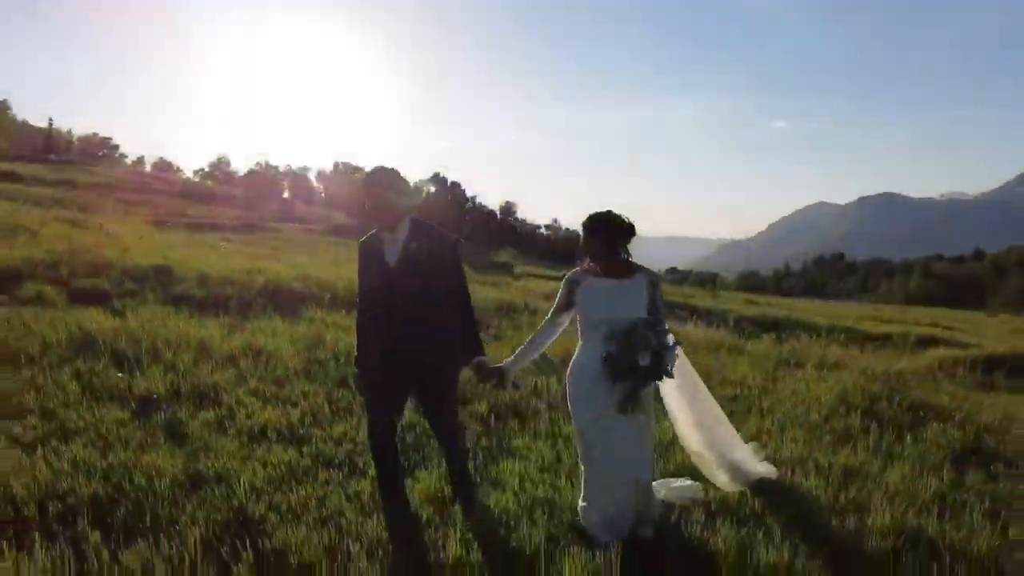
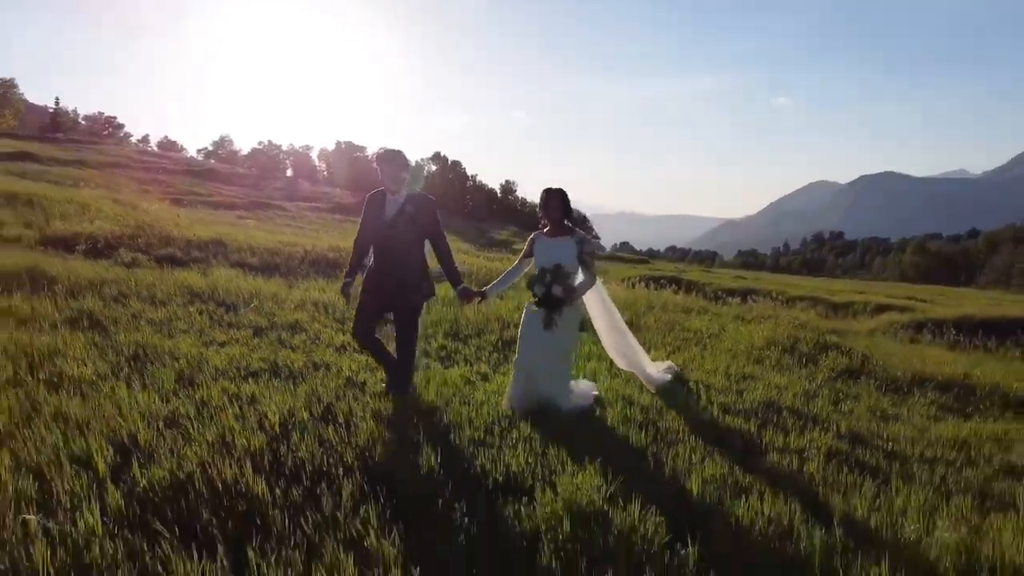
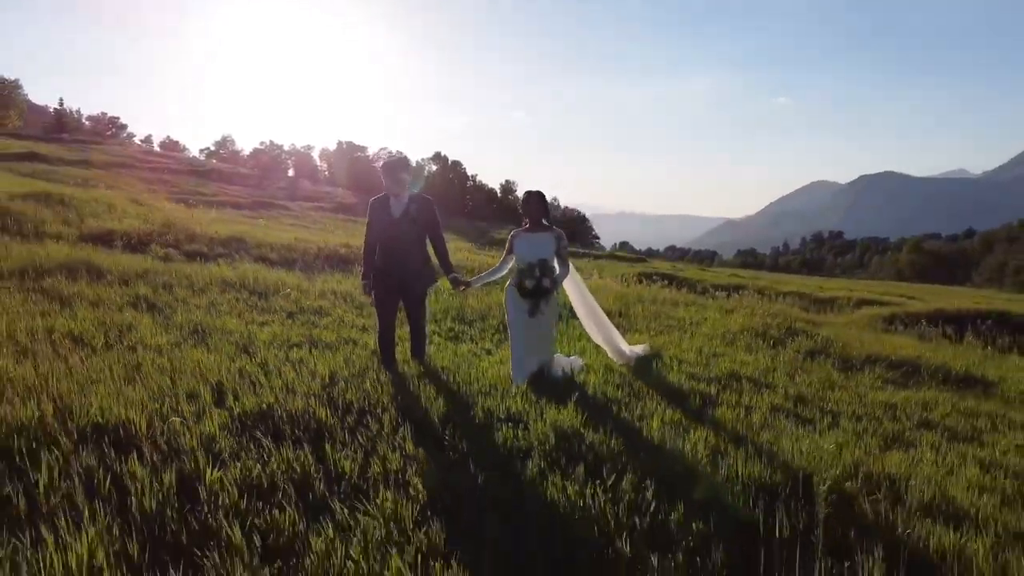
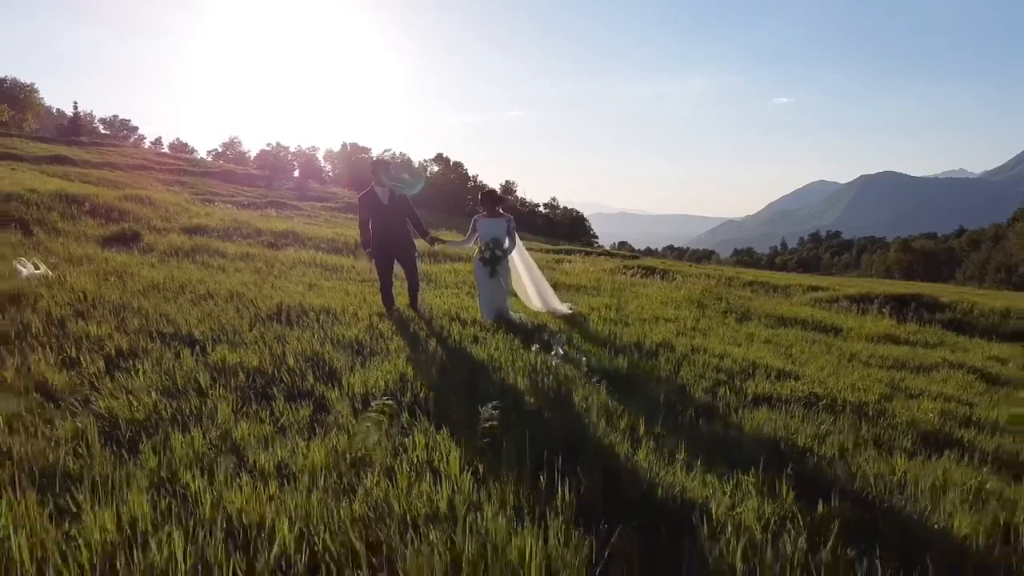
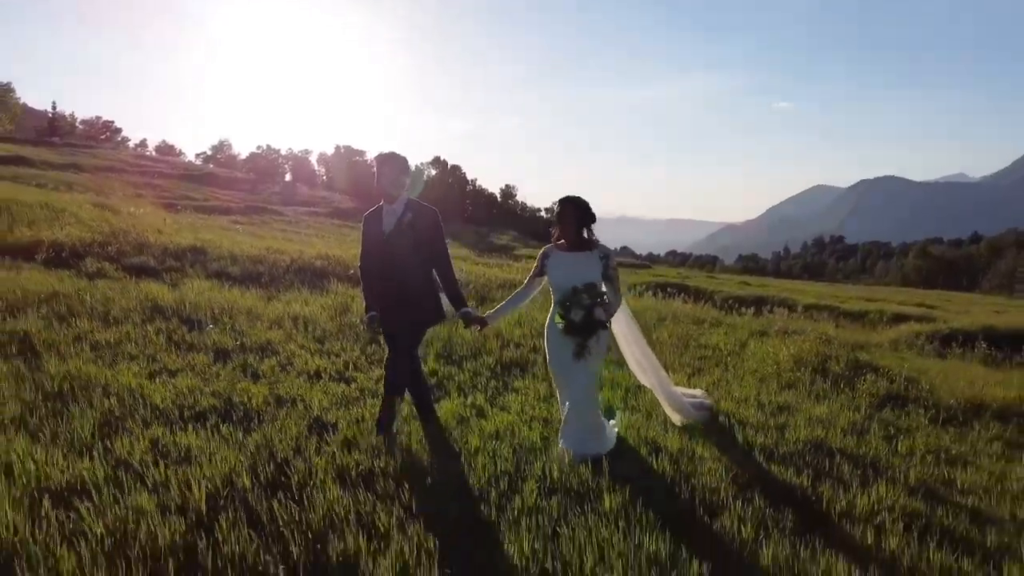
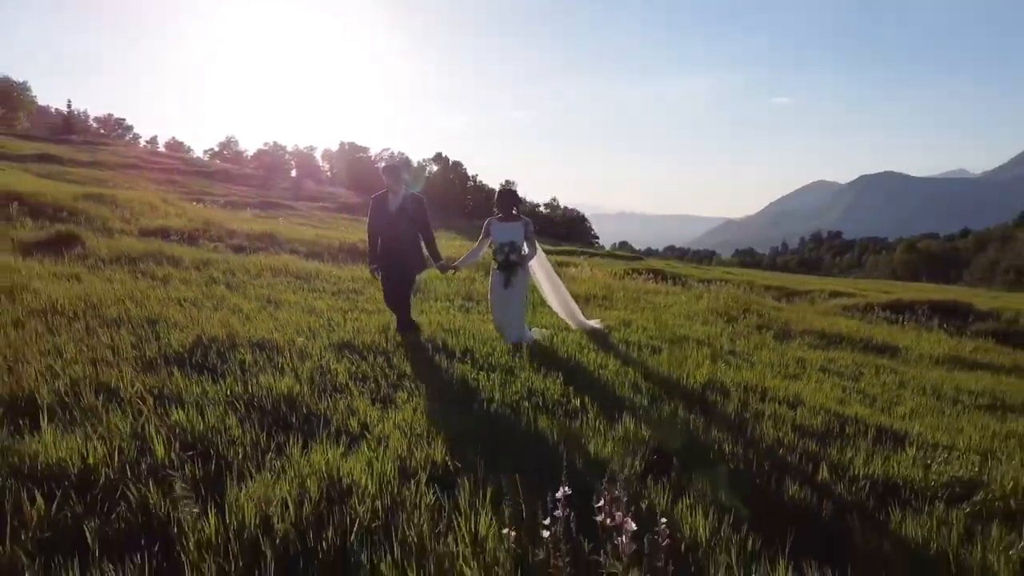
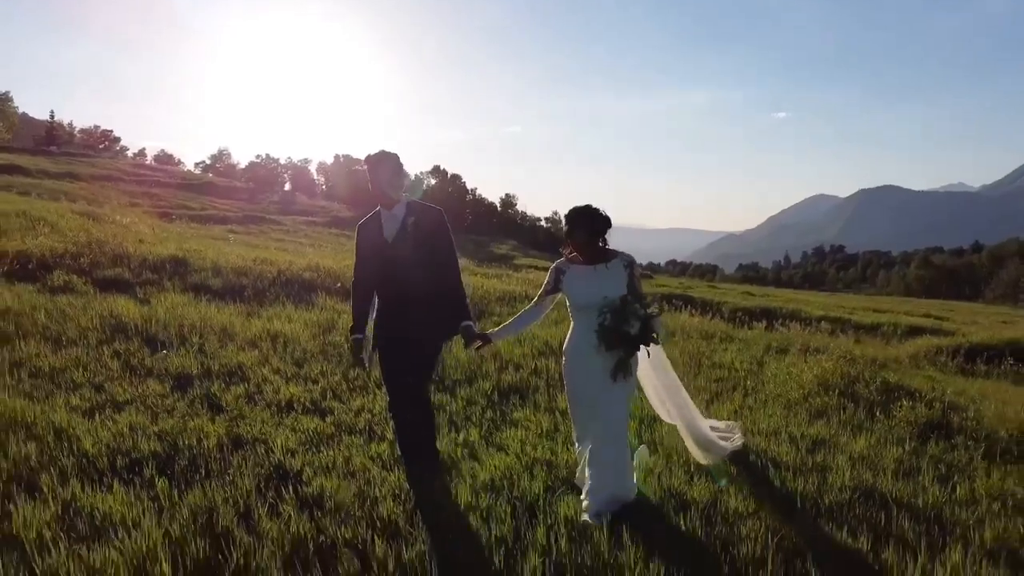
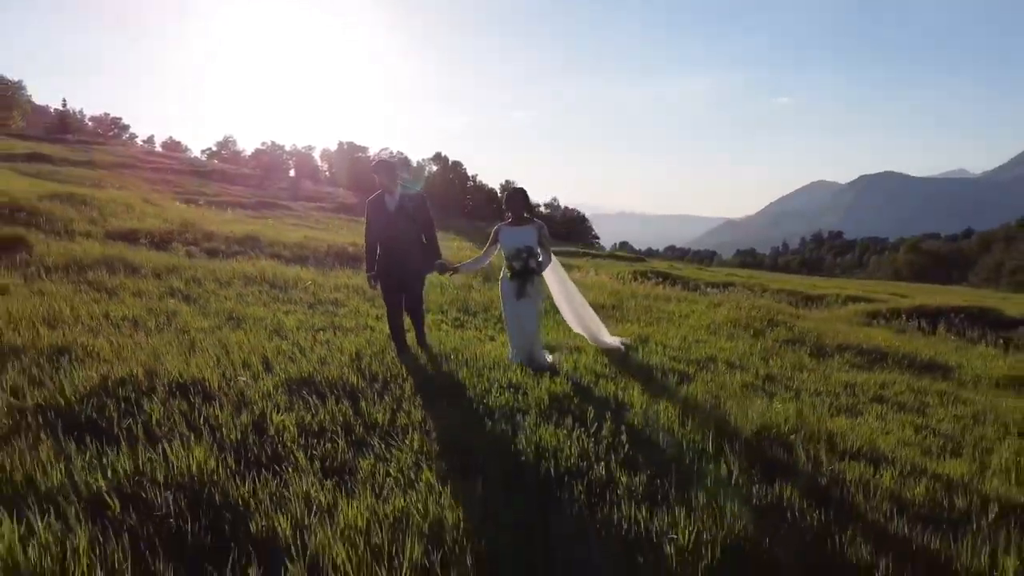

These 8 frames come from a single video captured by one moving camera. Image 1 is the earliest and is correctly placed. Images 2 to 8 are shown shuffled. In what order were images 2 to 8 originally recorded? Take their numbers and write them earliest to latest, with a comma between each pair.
7, 5, 2, 3, 8, 6, 4
